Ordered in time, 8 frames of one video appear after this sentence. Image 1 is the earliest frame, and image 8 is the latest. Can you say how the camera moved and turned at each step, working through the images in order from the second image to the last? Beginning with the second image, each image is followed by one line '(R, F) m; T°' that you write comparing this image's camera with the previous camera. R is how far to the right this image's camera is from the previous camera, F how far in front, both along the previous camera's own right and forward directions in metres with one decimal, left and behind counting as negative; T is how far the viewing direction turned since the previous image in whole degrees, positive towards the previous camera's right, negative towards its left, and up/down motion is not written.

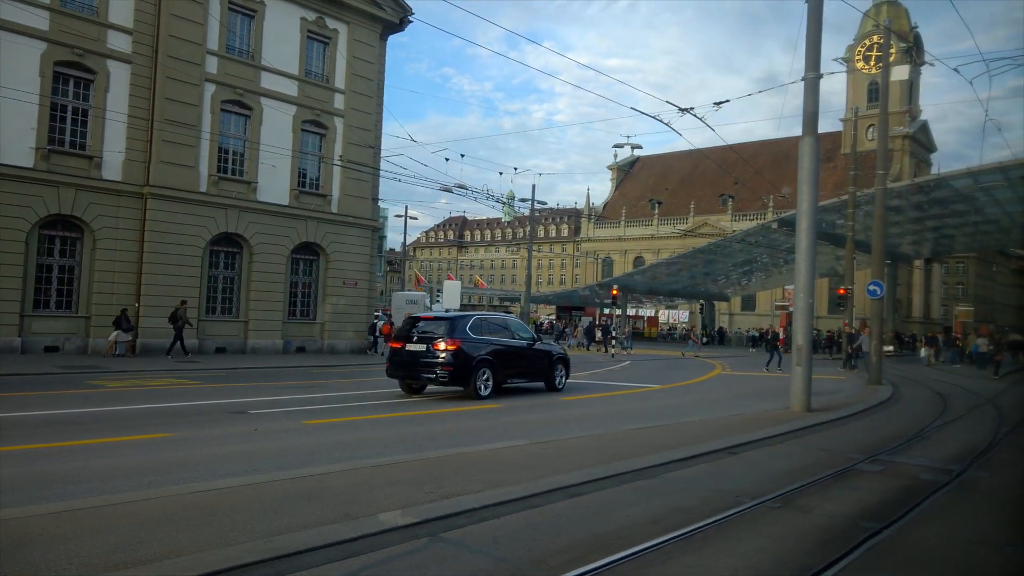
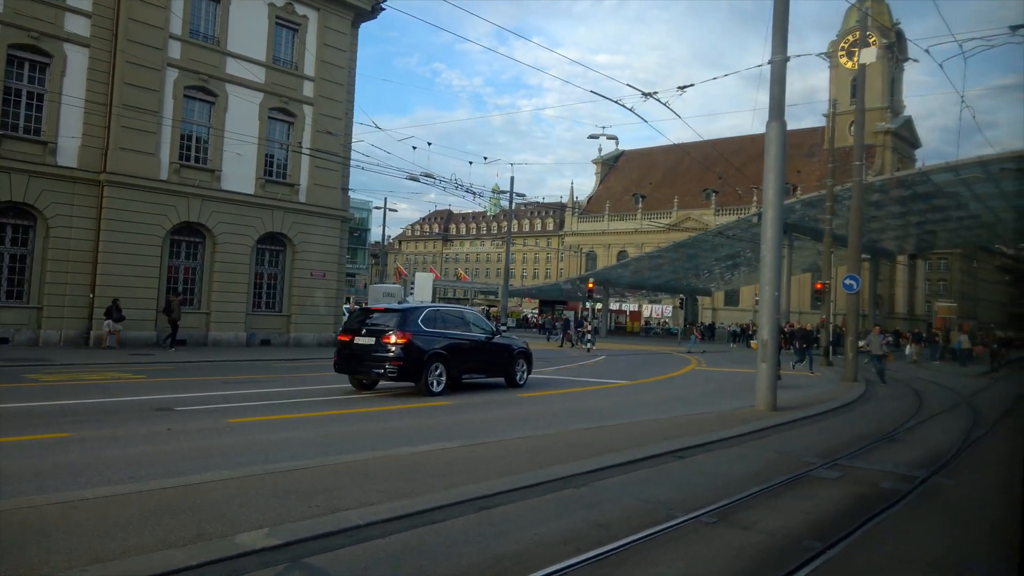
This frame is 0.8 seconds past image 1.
(+0.6, +0.7) m; +1°
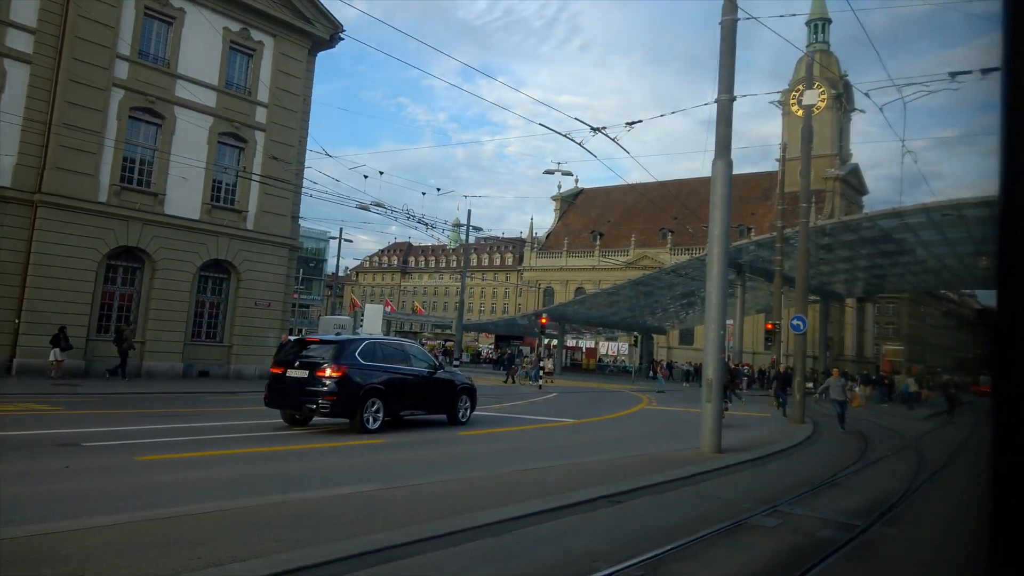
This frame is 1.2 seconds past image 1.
(+0.3, +0.4) m; +3°
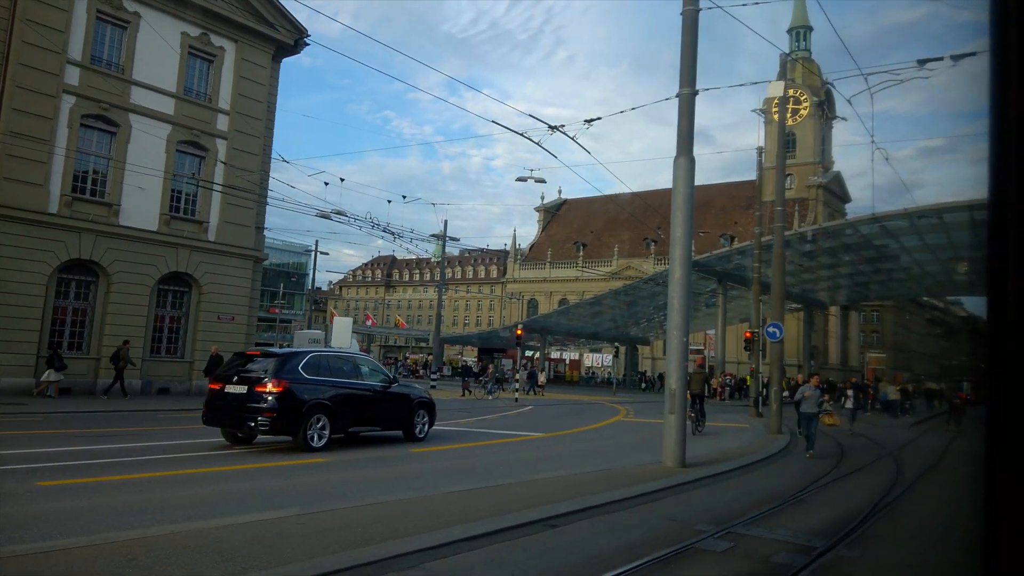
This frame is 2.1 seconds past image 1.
(+0.6, +0.7) m; +1°
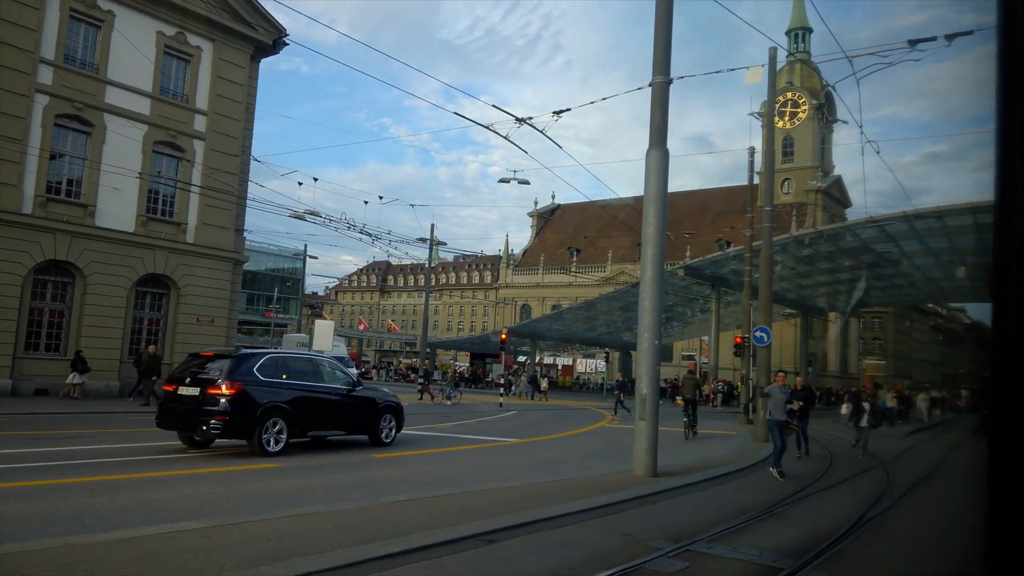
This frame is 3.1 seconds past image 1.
(+0.5, +0.5) m; 0°
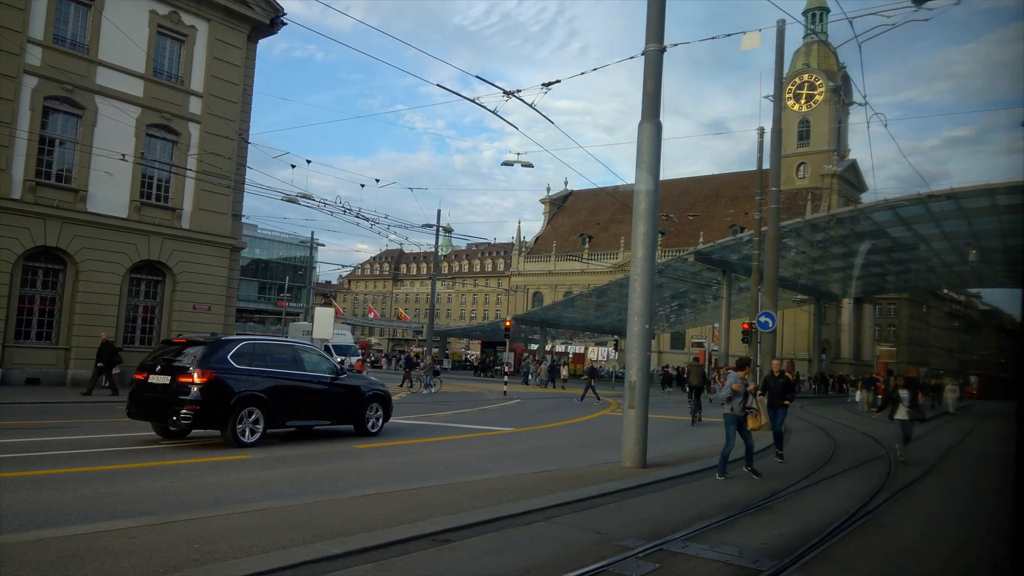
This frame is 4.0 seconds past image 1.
(+0.5, +0.6) m; -1°
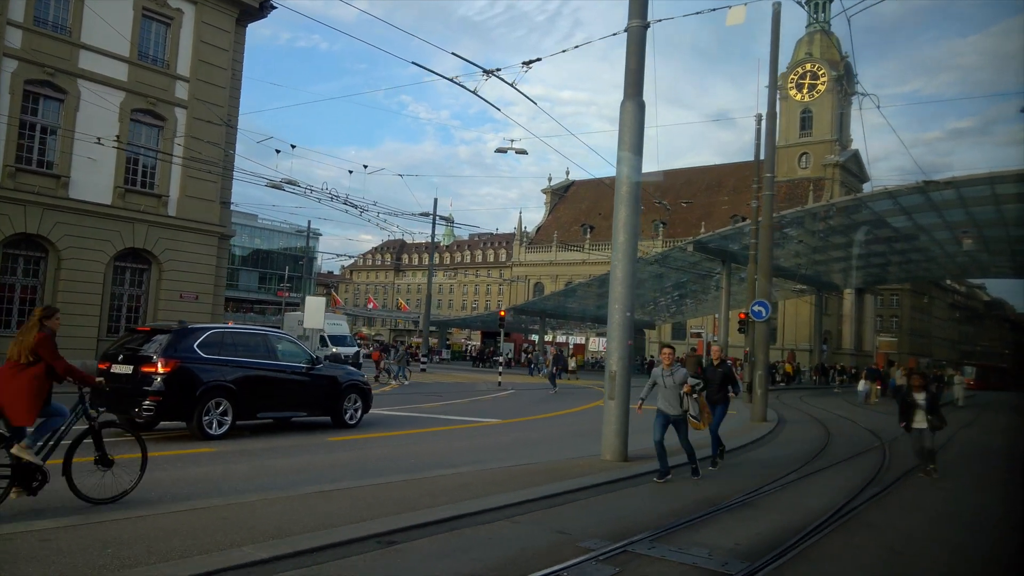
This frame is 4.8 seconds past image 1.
(+0.4, +0.5) m; 0°
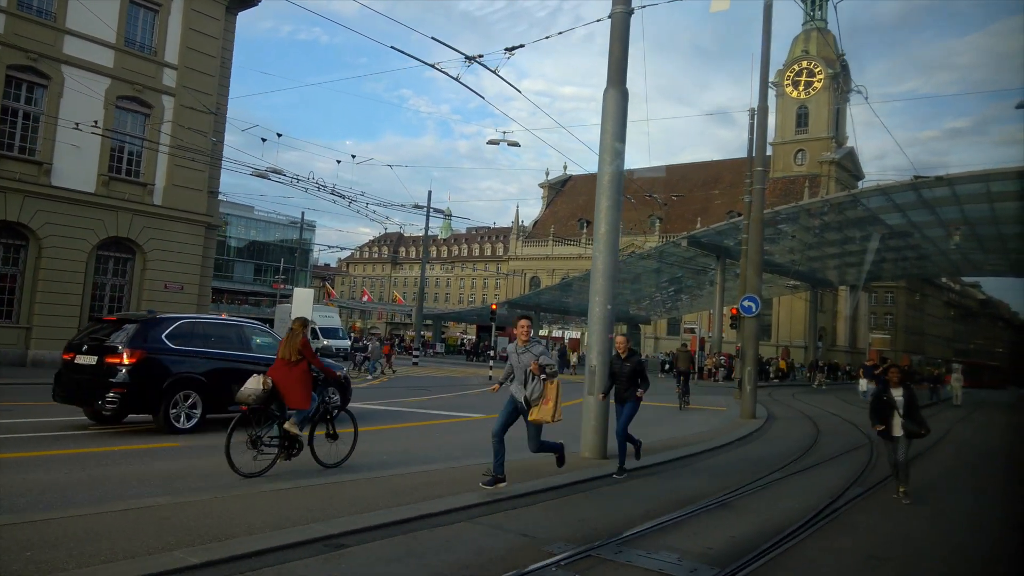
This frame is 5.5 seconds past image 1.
(+0.3, +0.3) m; 0°
